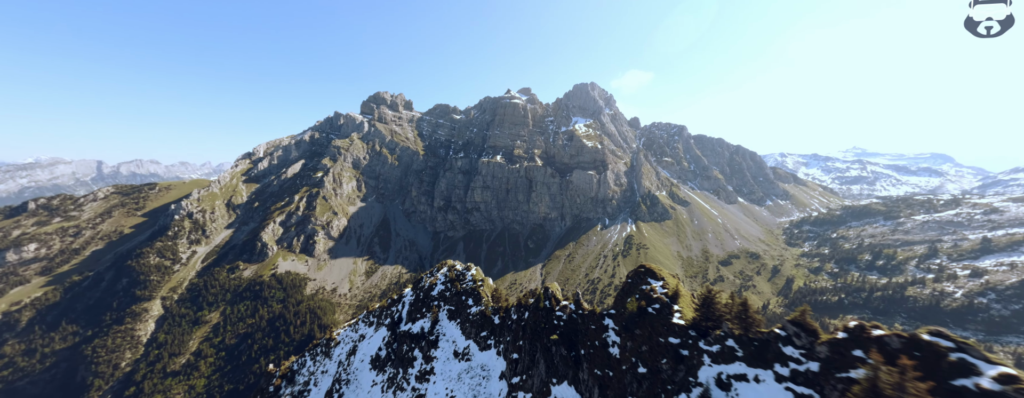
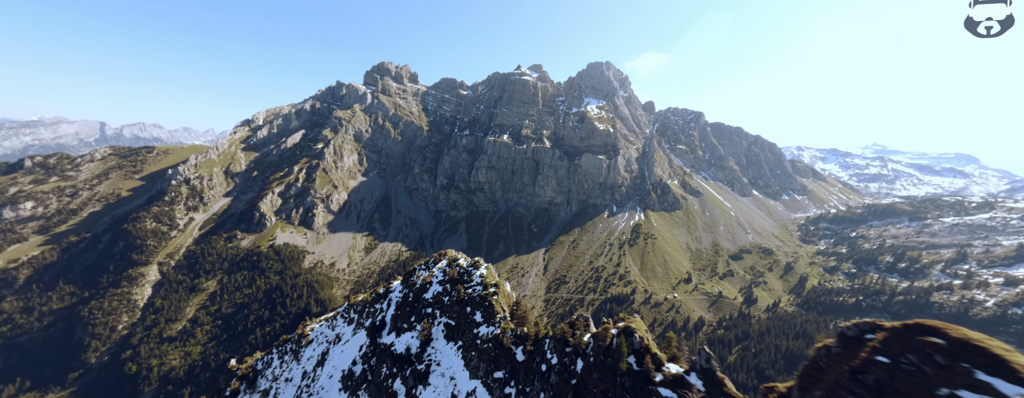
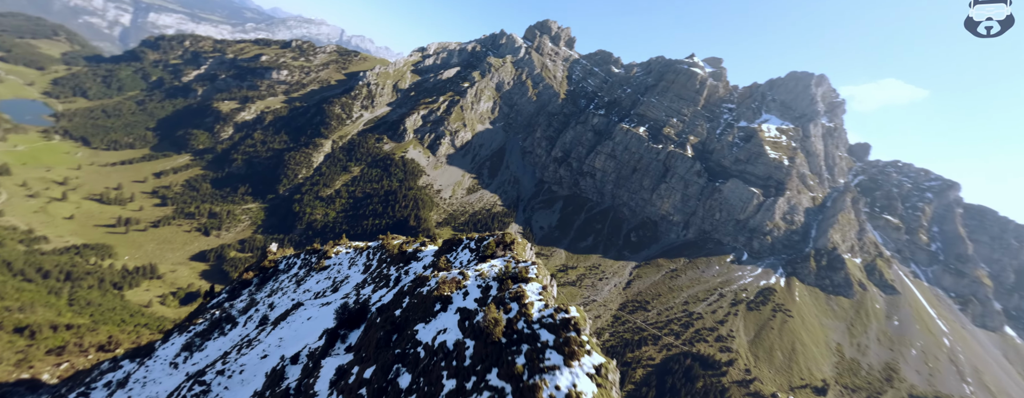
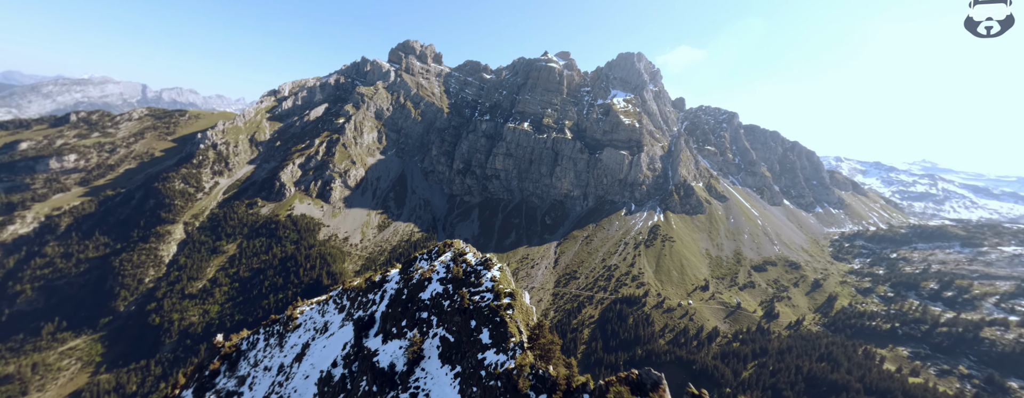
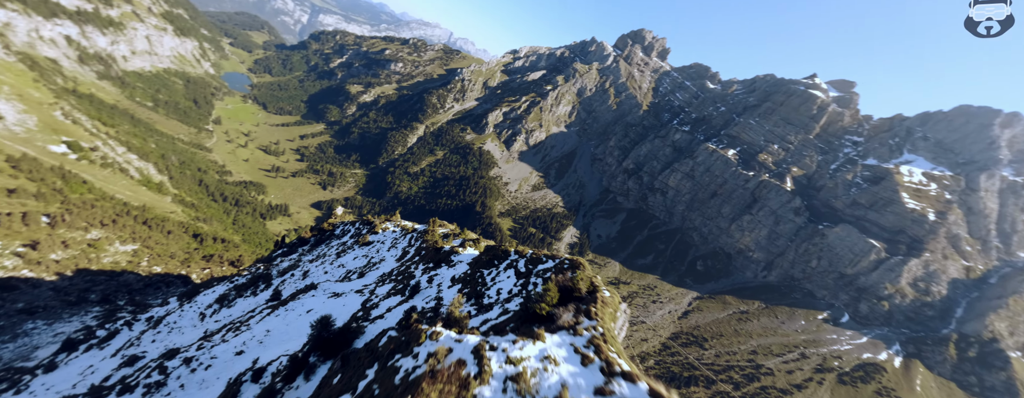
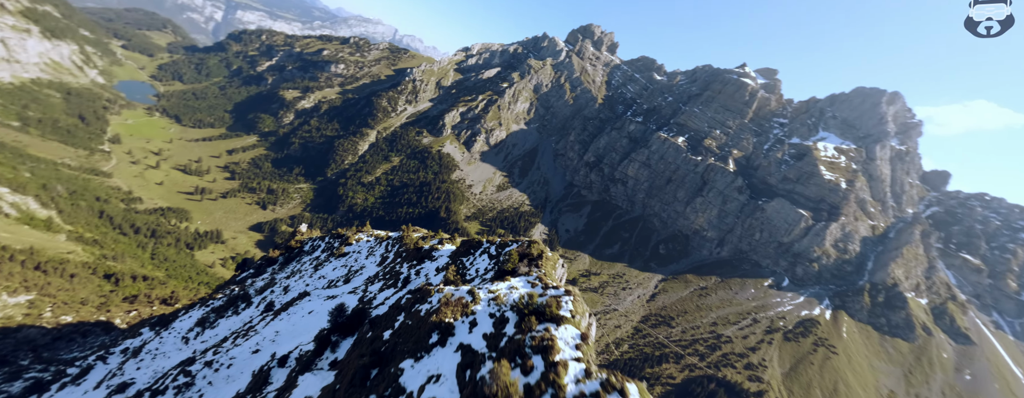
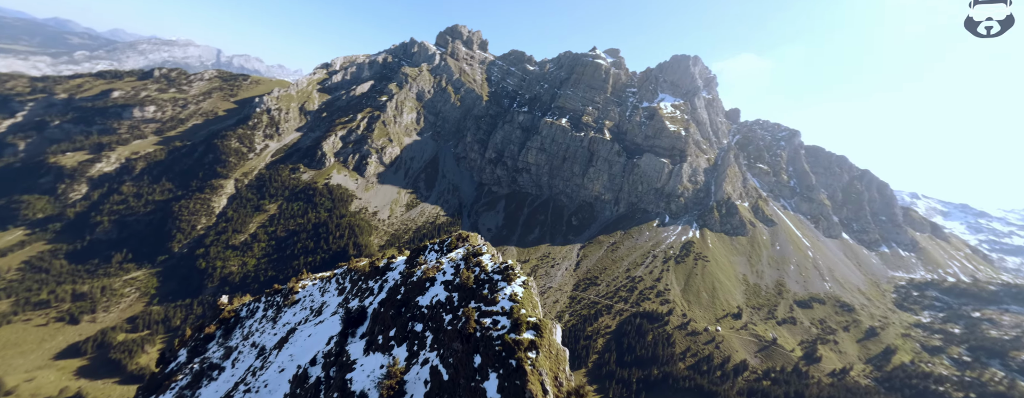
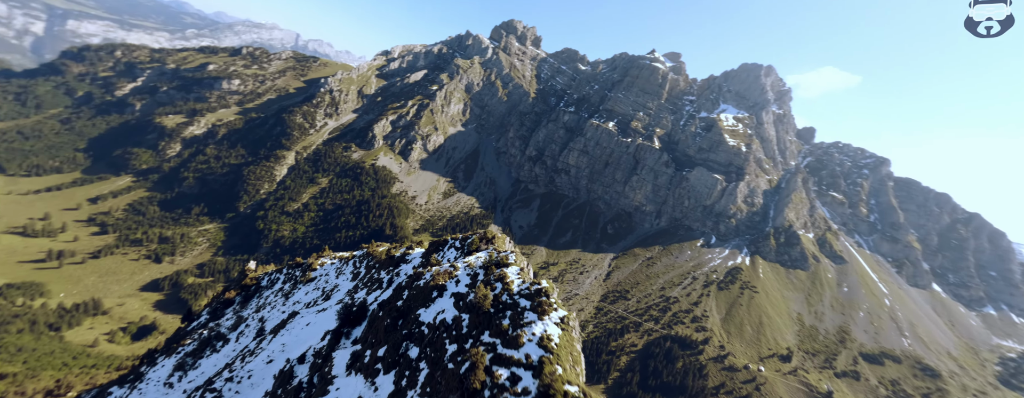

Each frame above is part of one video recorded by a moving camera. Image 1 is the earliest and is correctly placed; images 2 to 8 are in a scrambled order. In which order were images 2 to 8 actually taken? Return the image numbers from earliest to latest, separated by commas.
2, 4, 7, 8, 3, 6, 5
